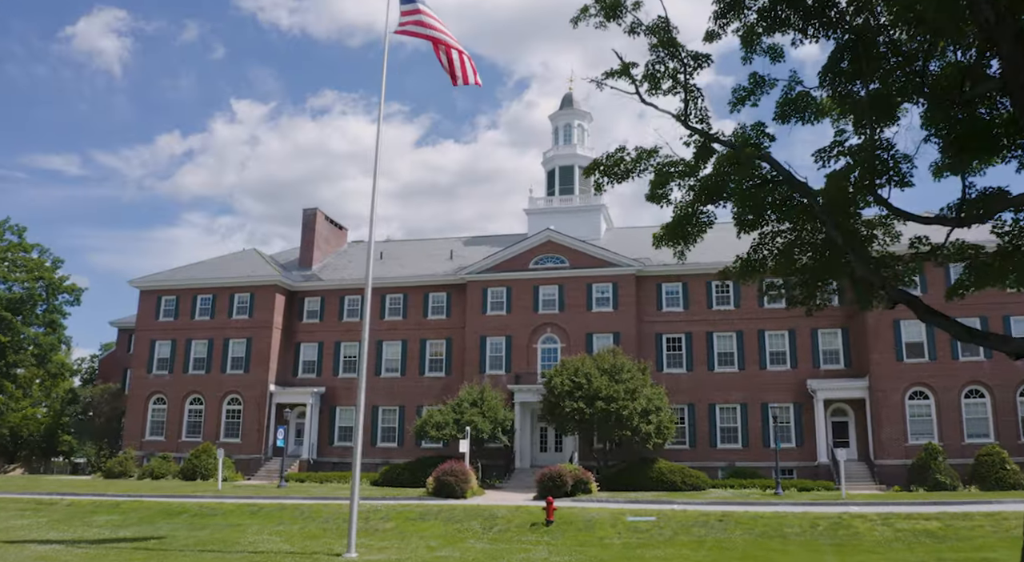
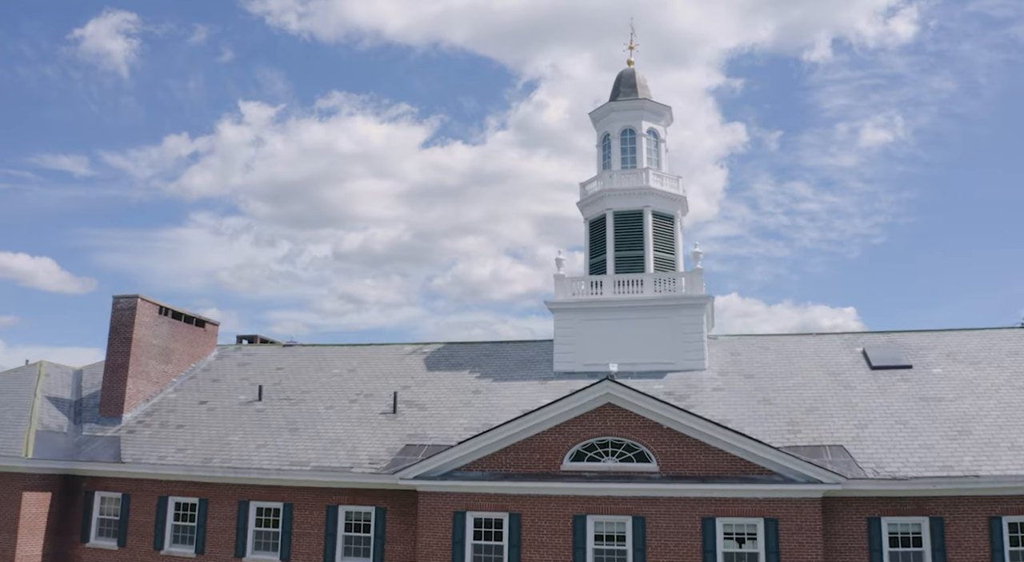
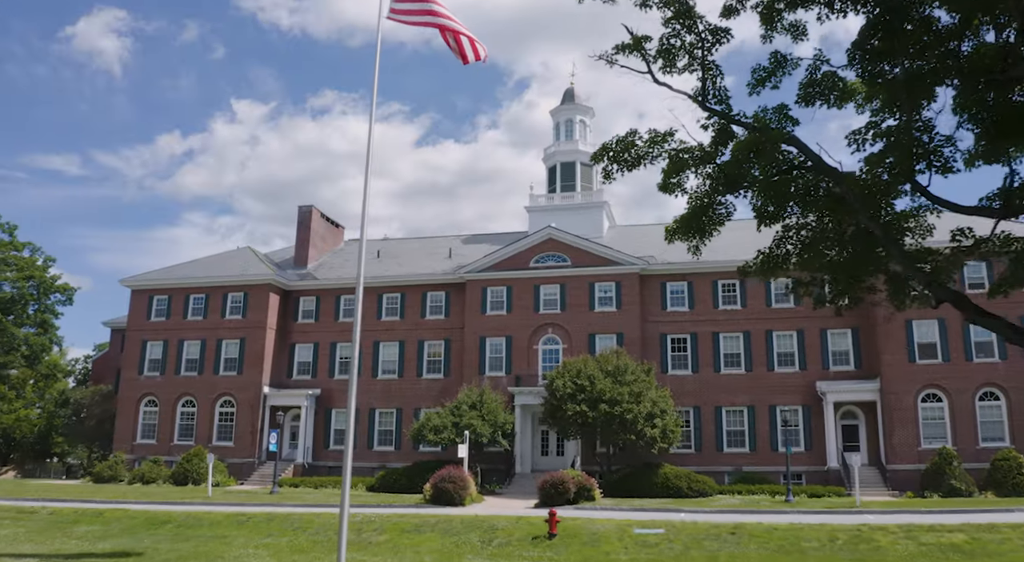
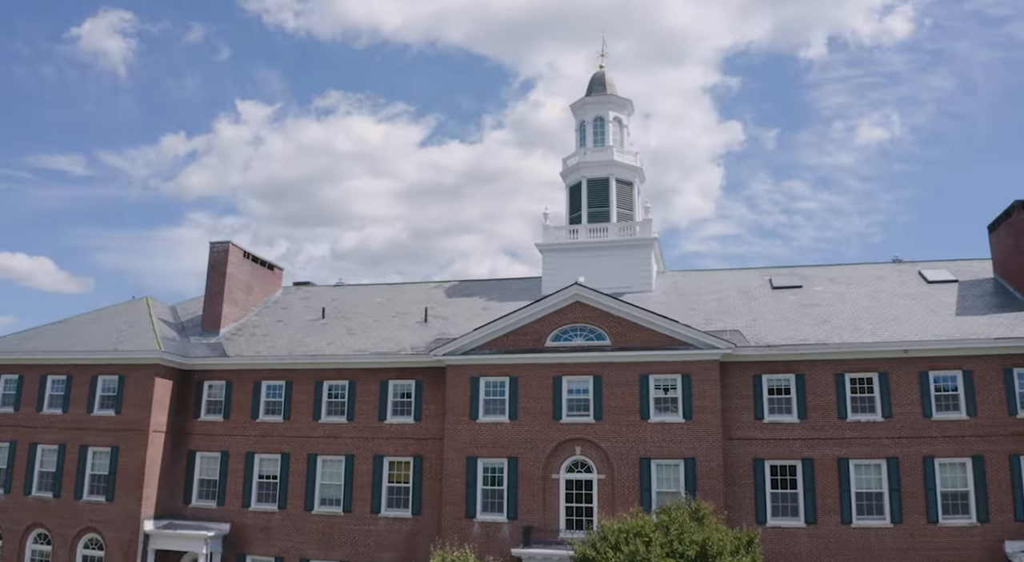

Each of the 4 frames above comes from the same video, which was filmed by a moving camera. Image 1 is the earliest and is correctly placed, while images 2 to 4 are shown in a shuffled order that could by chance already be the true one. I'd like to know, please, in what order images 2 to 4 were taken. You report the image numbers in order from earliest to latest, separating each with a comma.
3, 4, 2
